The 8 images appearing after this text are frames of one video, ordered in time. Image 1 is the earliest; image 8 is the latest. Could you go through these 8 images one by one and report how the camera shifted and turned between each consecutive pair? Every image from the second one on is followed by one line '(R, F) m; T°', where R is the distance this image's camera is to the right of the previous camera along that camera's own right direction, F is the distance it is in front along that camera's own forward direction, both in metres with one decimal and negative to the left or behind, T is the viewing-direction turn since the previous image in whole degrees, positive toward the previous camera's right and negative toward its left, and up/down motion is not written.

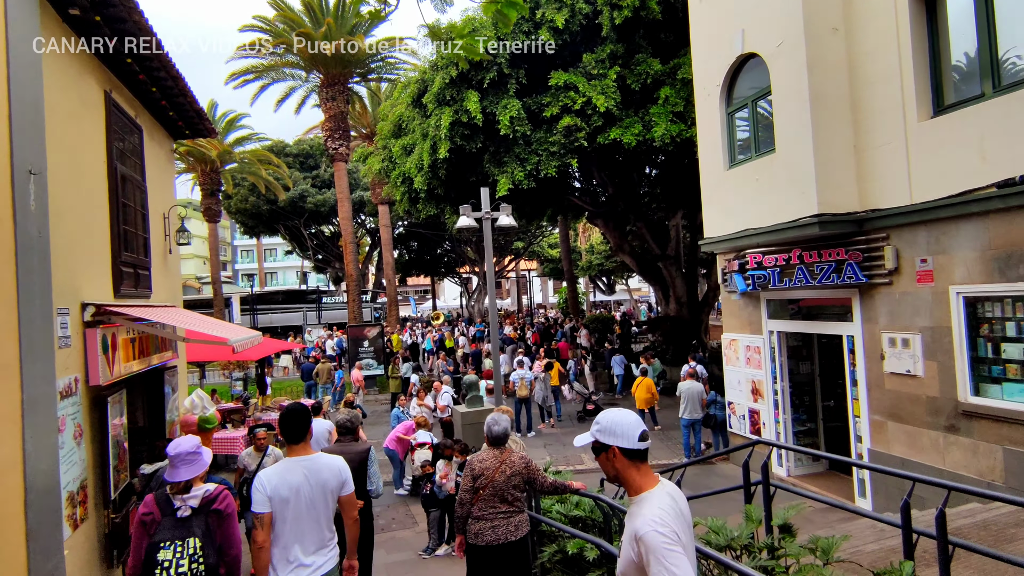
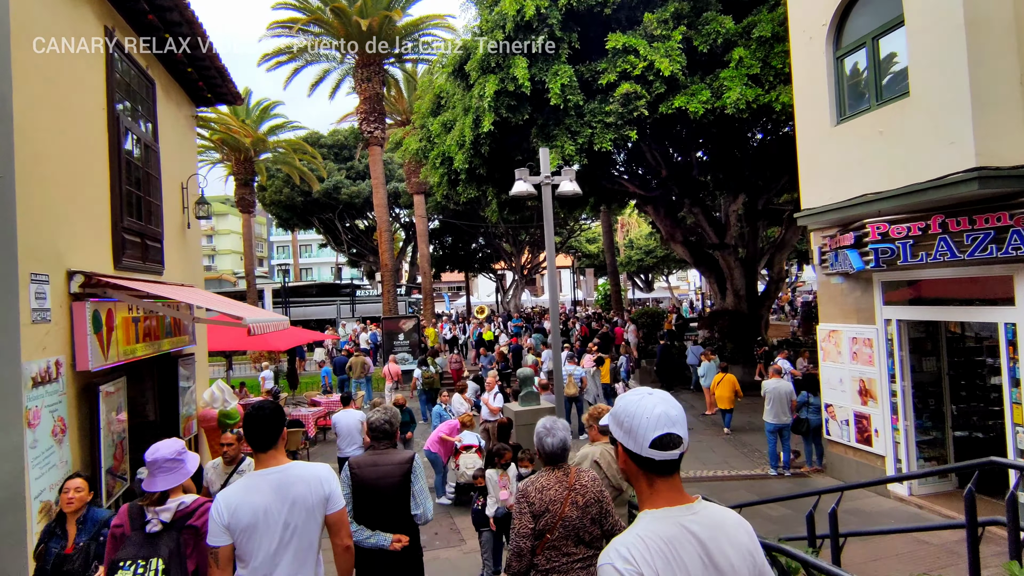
(-0.4, +1.3) m; -3°
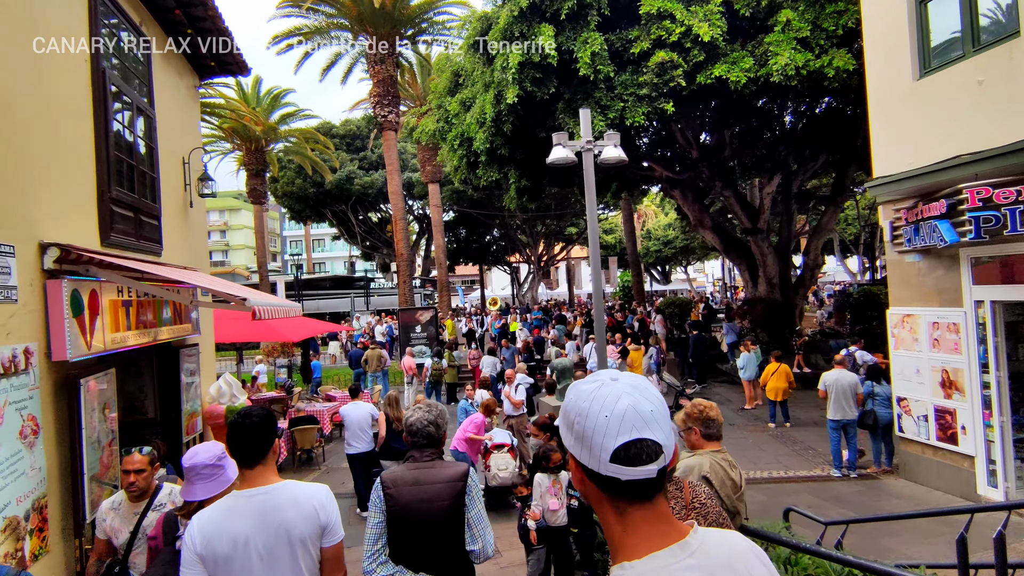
(-0.3, +0.9) m; -1°
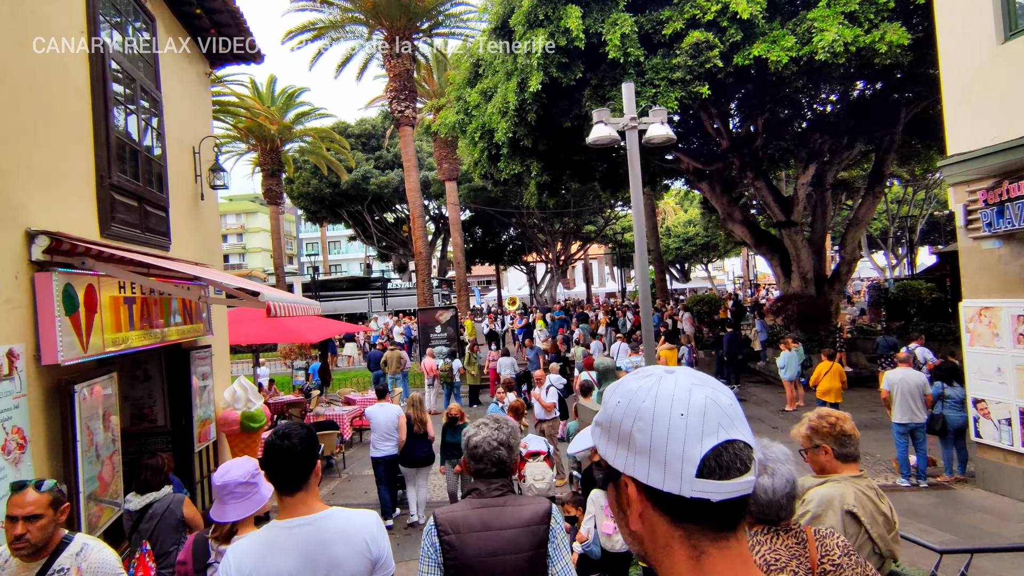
(-0.2, +0.6) m; -1°
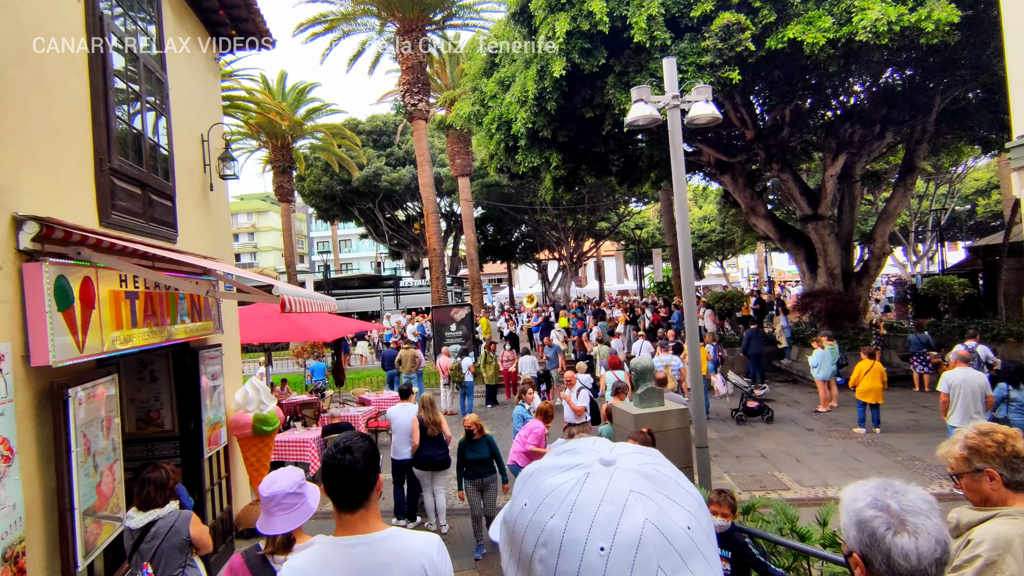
(-0.2, +0.5) m; -1°
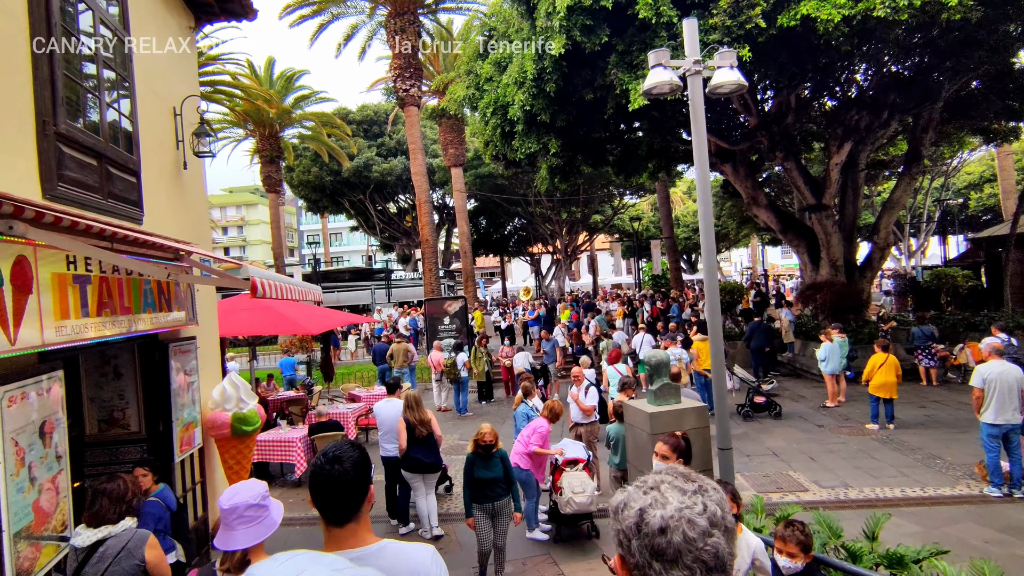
(-0.1, +0.6) m; +1°
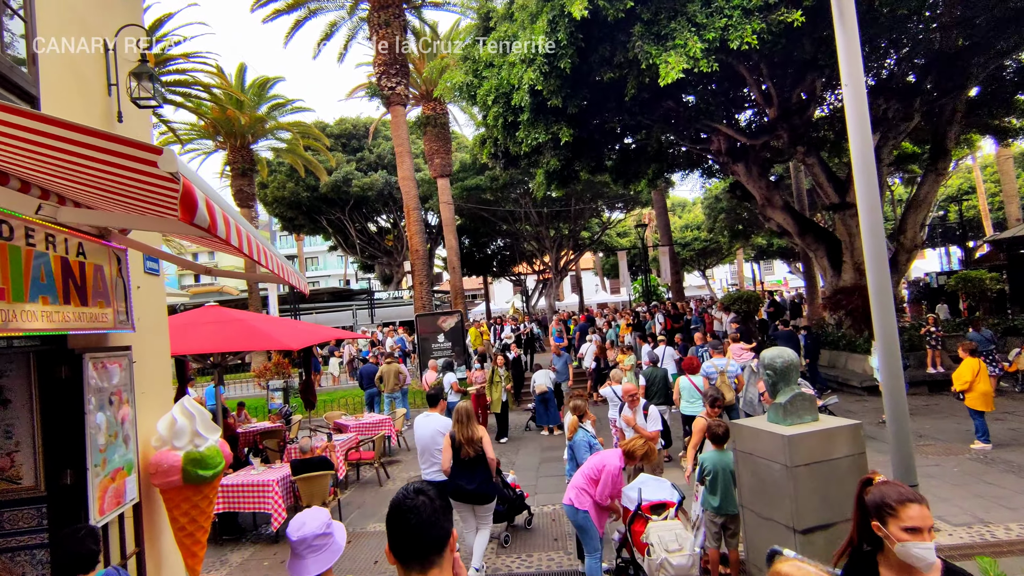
(-0.6, +1.7) m; +2°
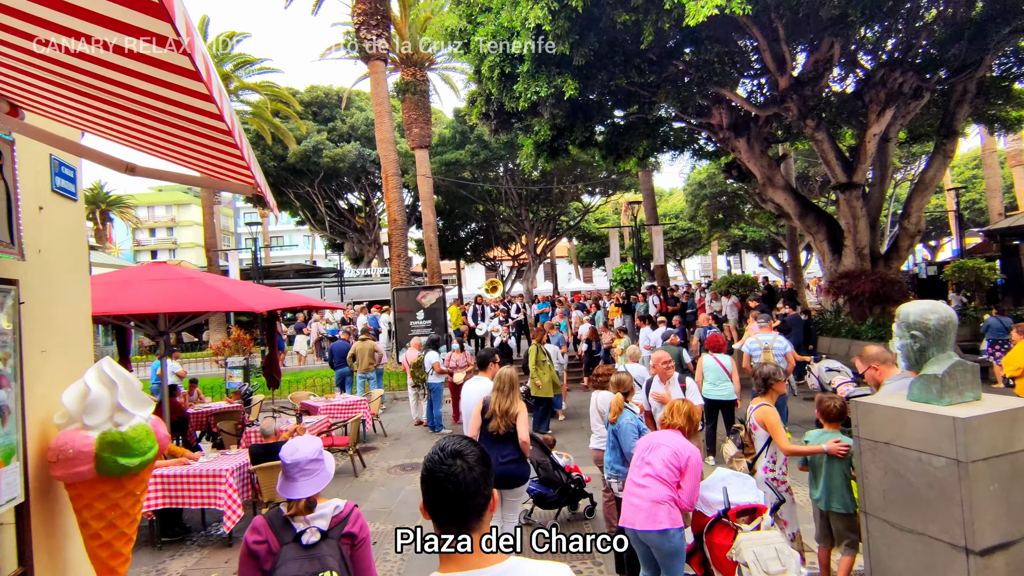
(-0.4, +1.2) m; +3°
